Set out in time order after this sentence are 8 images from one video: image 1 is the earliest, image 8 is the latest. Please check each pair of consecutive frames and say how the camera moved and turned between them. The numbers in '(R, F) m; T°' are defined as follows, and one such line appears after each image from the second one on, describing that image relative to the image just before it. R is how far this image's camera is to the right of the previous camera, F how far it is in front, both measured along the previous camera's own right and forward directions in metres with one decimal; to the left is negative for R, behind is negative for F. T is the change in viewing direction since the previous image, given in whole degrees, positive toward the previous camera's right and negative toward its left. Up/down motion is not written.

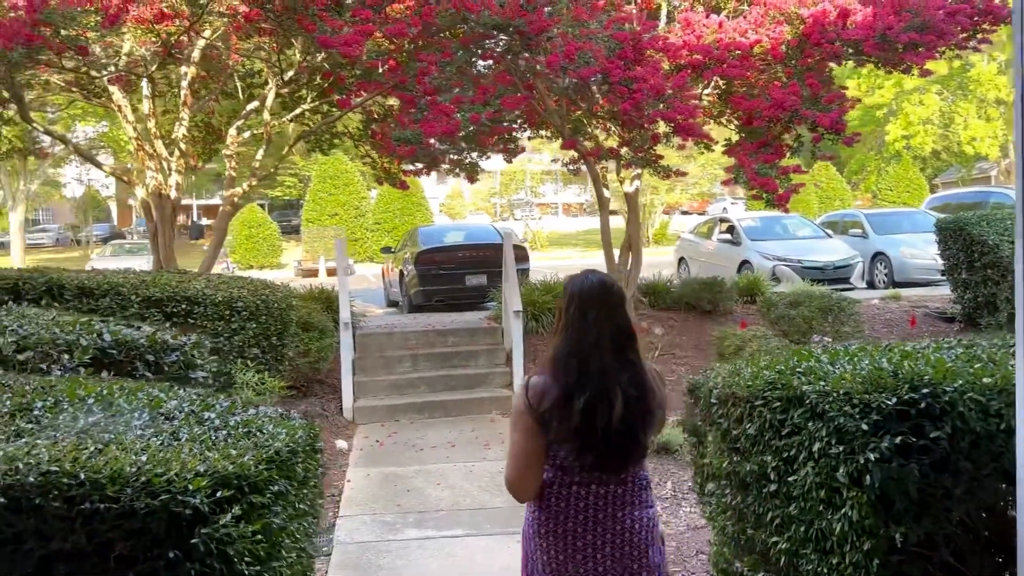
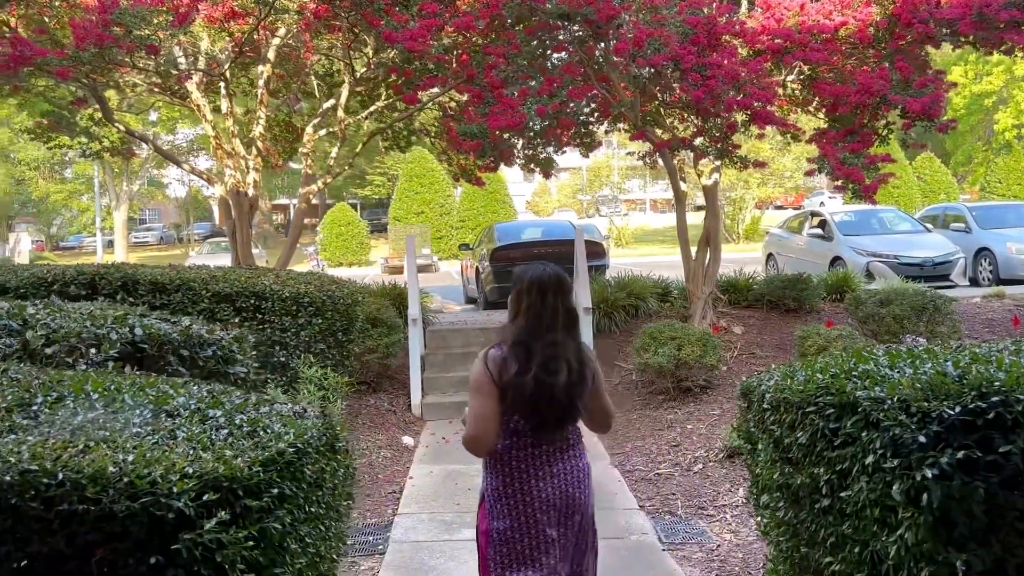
(+0.2, +0.2) m; -6°
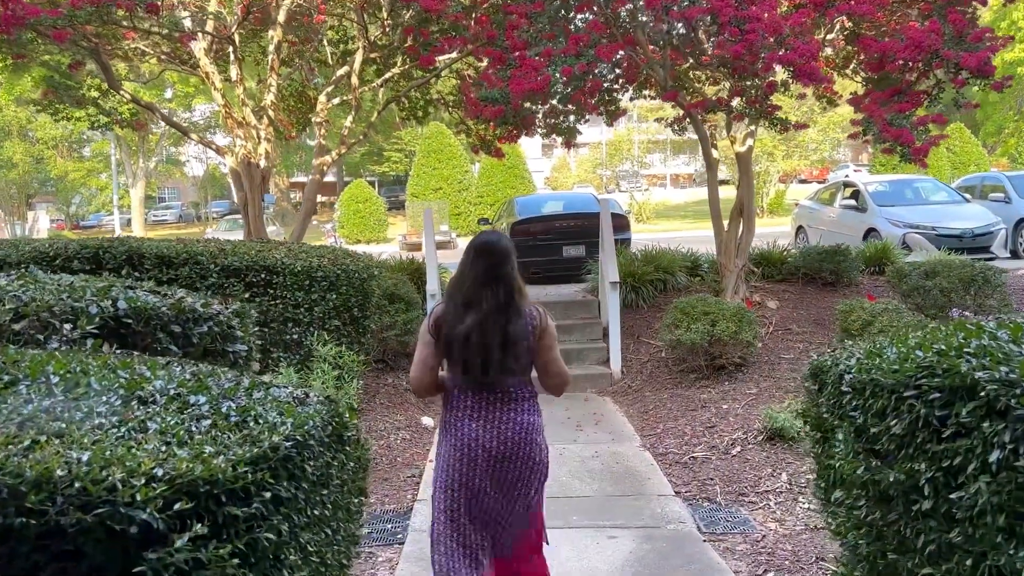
(0.0, +0.4) m; -1°
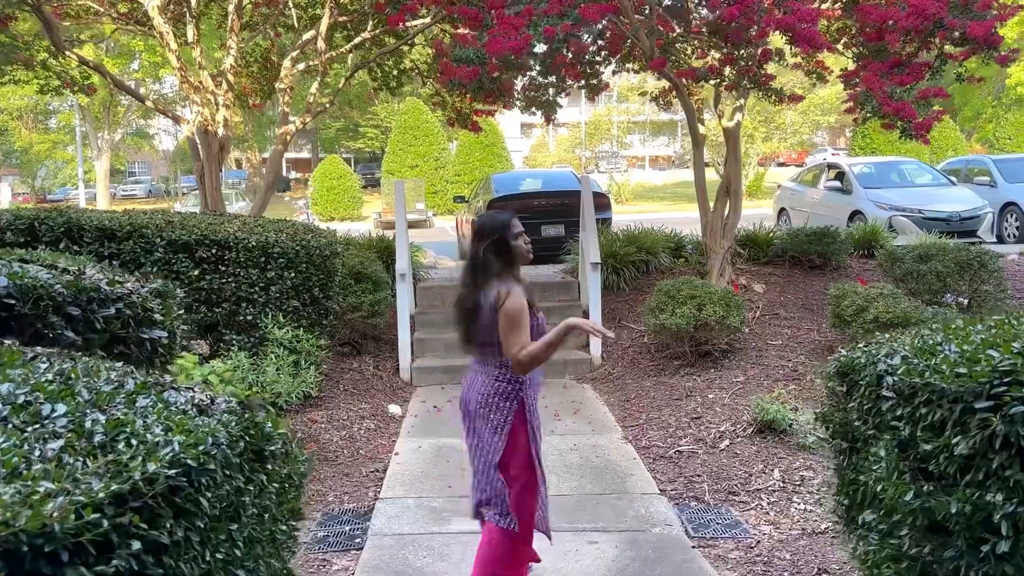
(0.0, +0.4) m; +2°
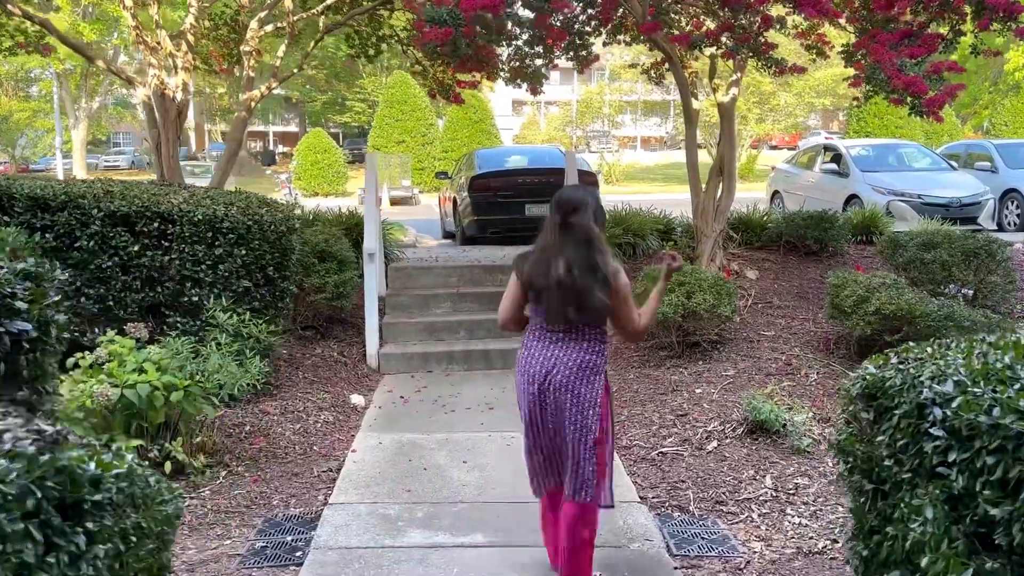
(+0.1, +0.5) m; +1°
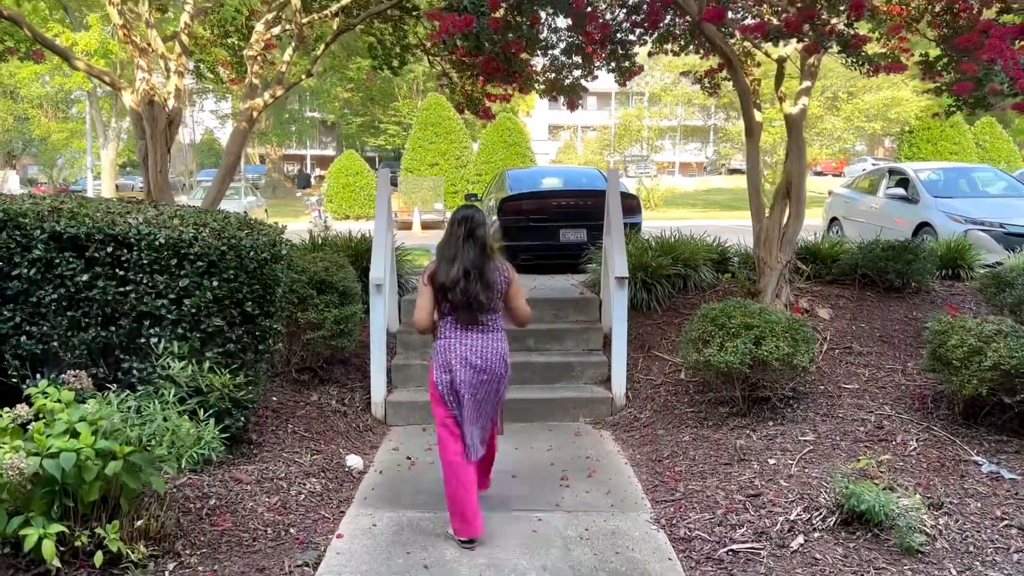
(0.0, +1.0) m; -2°
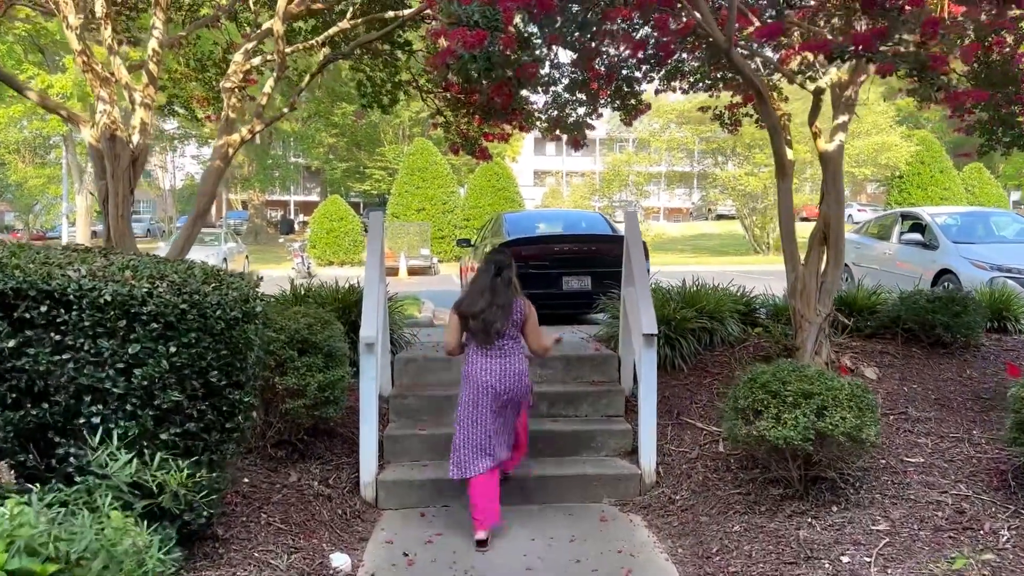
(-0.2, +0.7) m; +1°
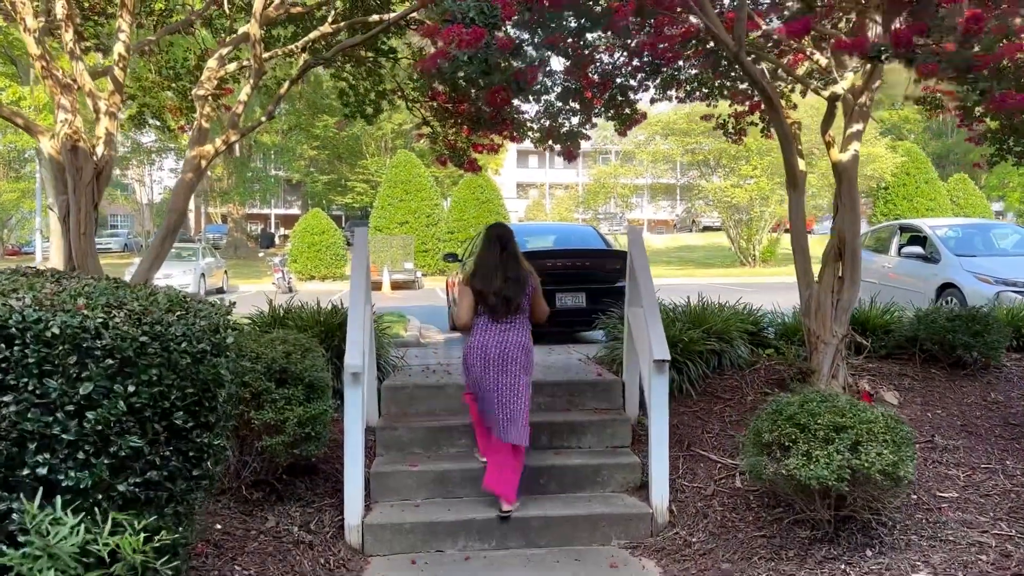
(-0.1, +0.4) m; +1°
